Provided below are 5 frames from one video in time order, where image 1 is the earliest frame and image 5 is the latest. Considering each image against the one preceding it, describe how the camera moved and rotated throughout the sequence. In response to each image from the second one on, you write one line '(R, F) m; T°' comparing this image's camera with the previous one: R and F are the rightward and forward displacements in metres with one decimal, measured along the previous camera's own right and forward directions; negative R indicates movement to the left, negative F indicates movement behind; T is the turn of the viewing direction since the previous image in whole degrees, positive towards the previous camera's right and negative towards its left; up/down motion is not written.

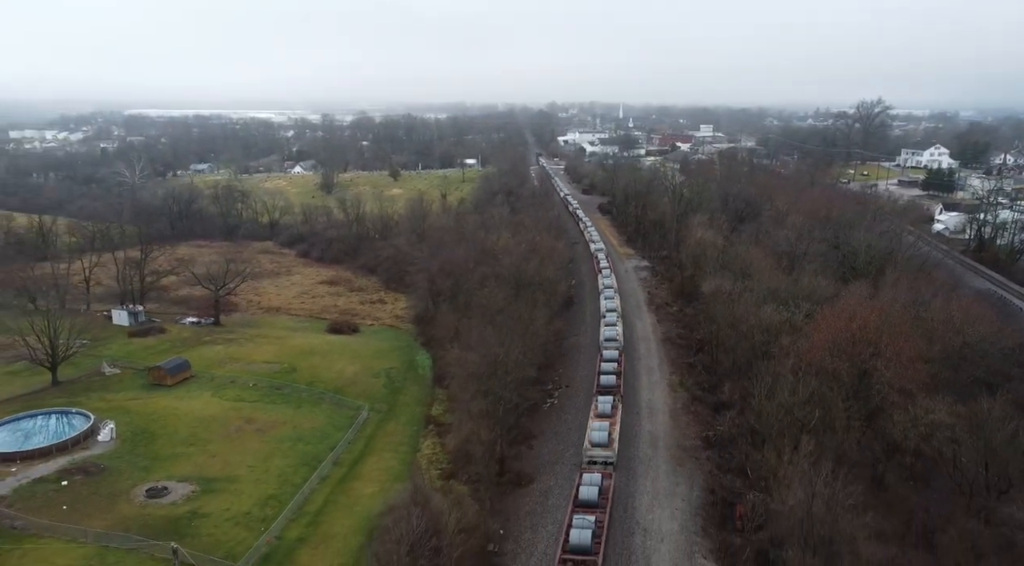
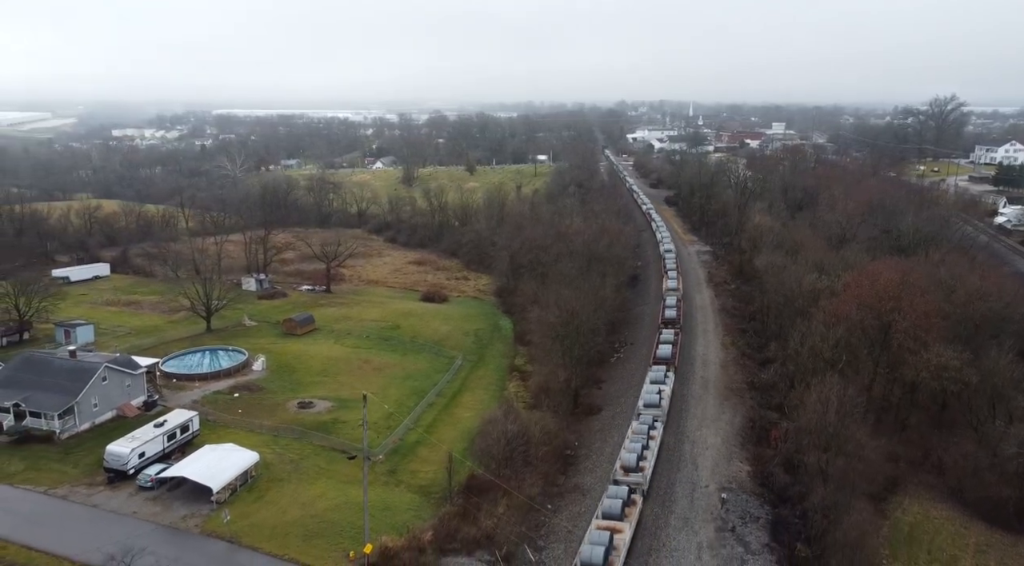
(-0.4, -7.0) m; -5°
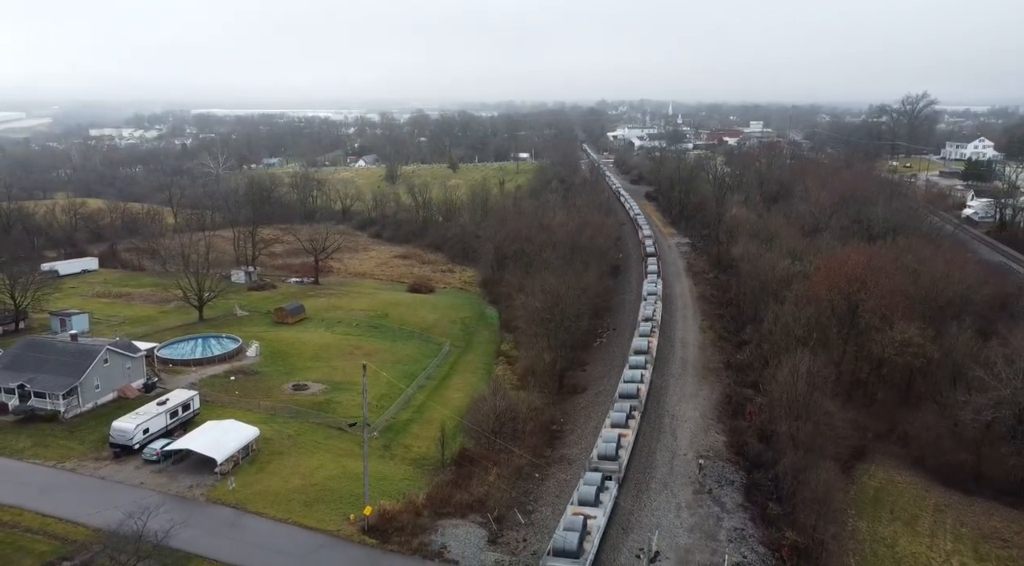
(-0.3, -1.6) m; +1°
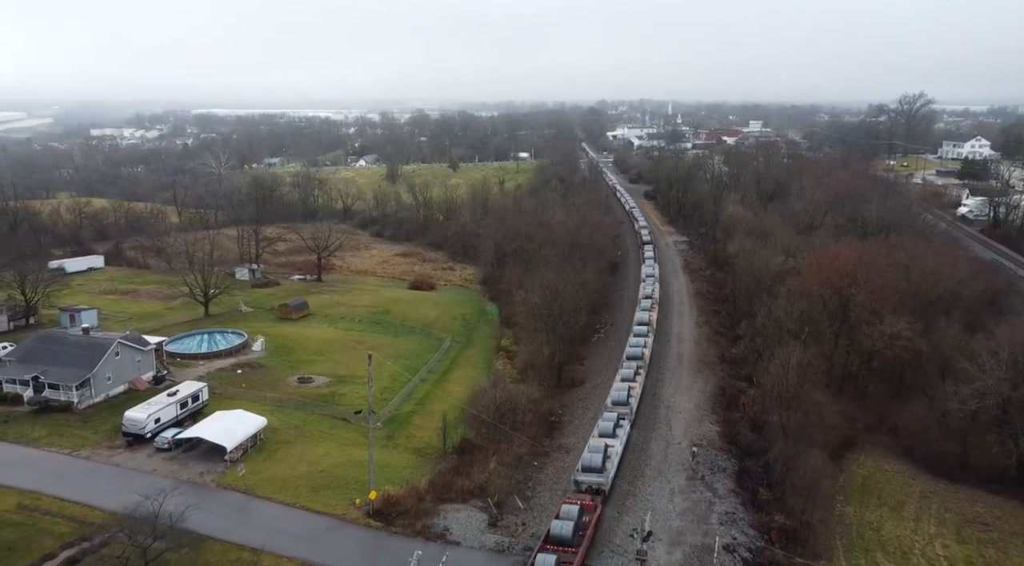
(0.0, -1.0) m; 0°
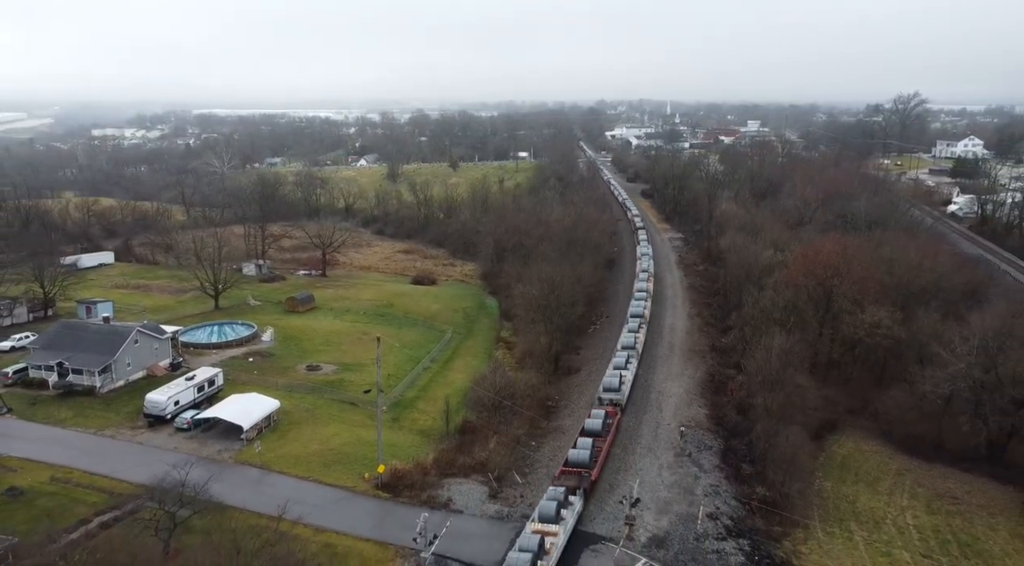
(0.0, -1.9) m; 0°
